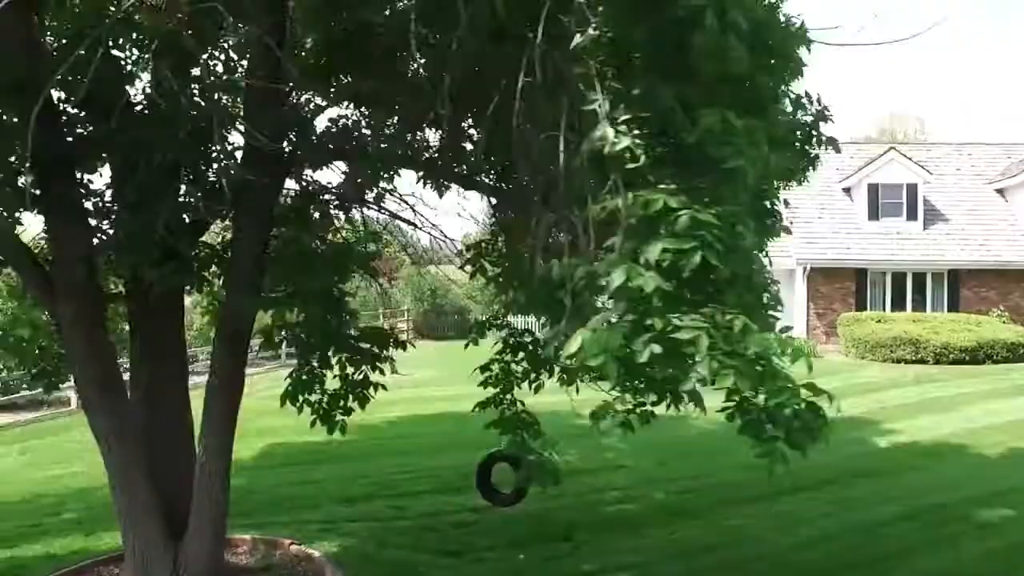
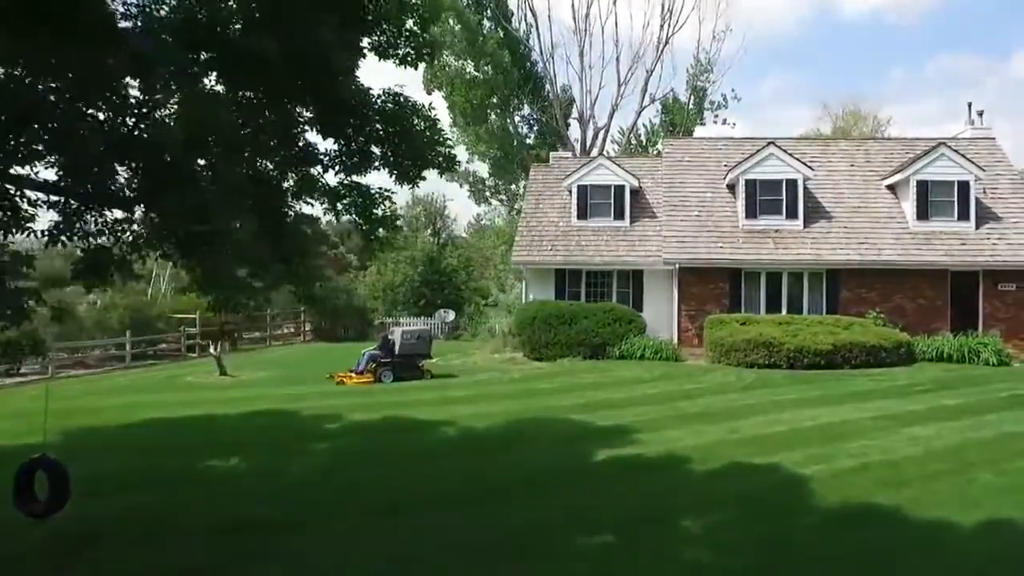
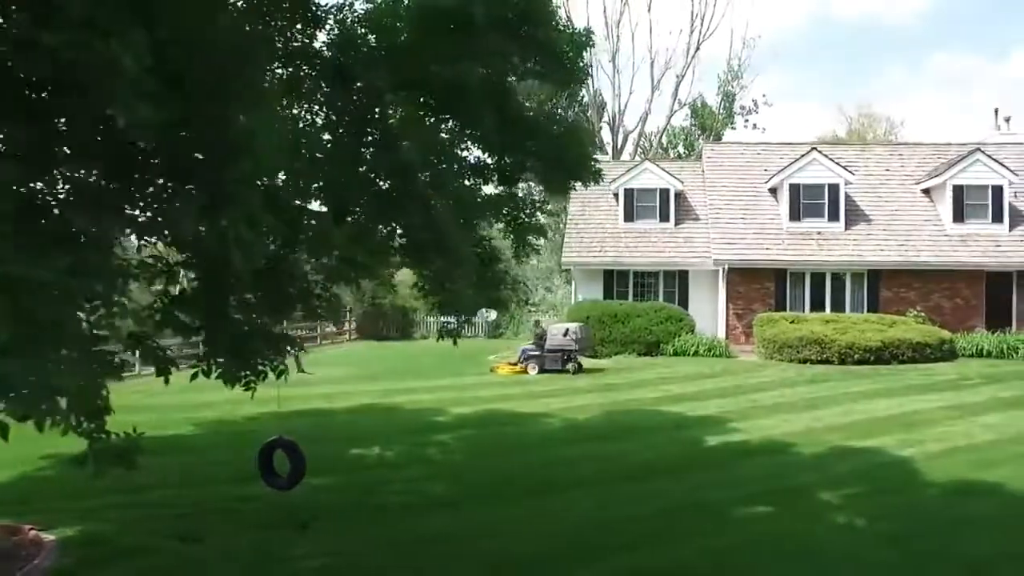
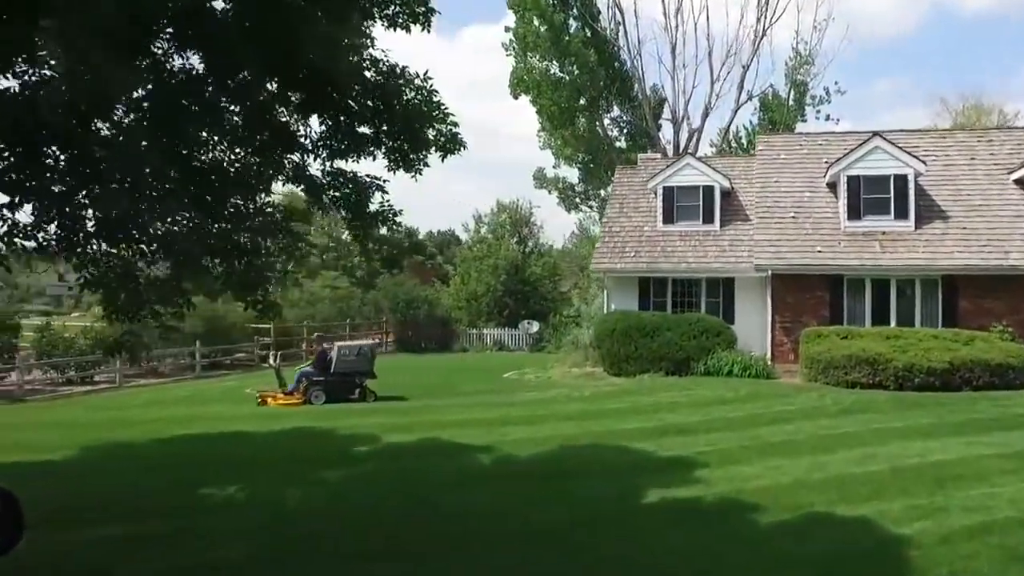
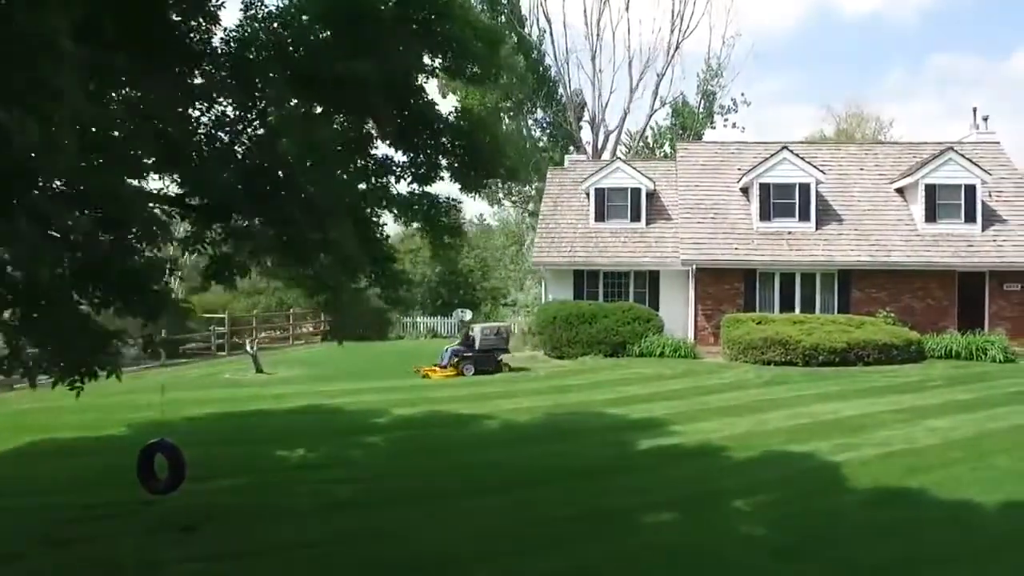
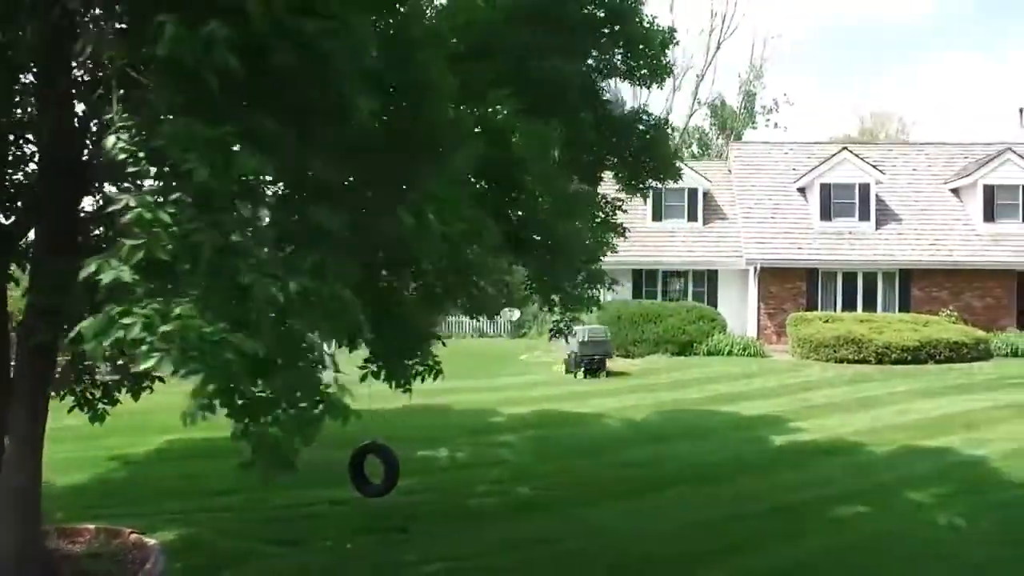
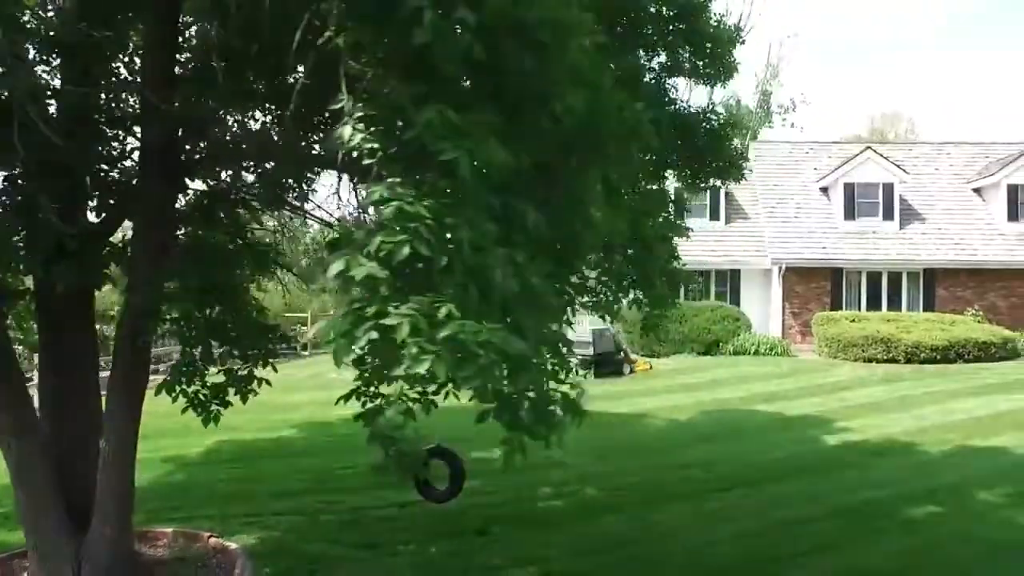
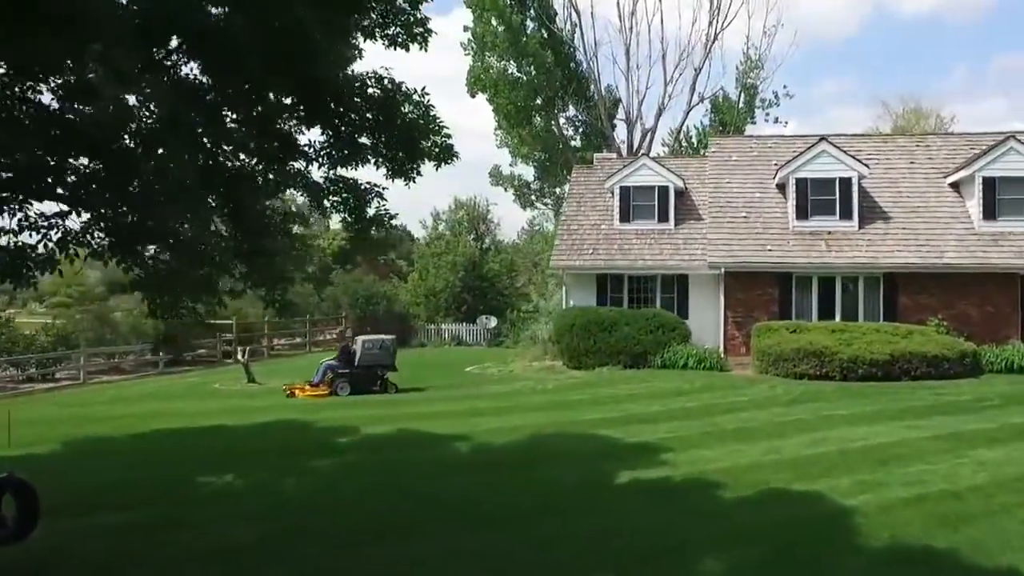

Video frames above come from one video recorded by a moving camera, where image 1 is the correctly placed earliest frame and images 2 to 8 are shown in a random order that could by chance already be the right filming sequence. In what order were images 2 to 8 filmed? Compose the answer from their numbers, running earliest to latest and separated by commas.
7, 6, 3, 5, 2, 8, 4
